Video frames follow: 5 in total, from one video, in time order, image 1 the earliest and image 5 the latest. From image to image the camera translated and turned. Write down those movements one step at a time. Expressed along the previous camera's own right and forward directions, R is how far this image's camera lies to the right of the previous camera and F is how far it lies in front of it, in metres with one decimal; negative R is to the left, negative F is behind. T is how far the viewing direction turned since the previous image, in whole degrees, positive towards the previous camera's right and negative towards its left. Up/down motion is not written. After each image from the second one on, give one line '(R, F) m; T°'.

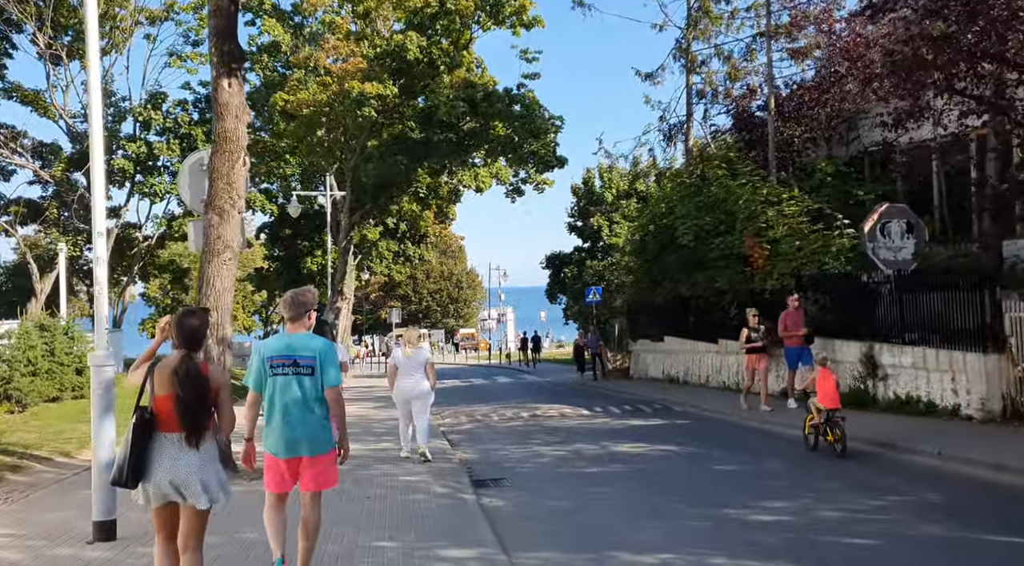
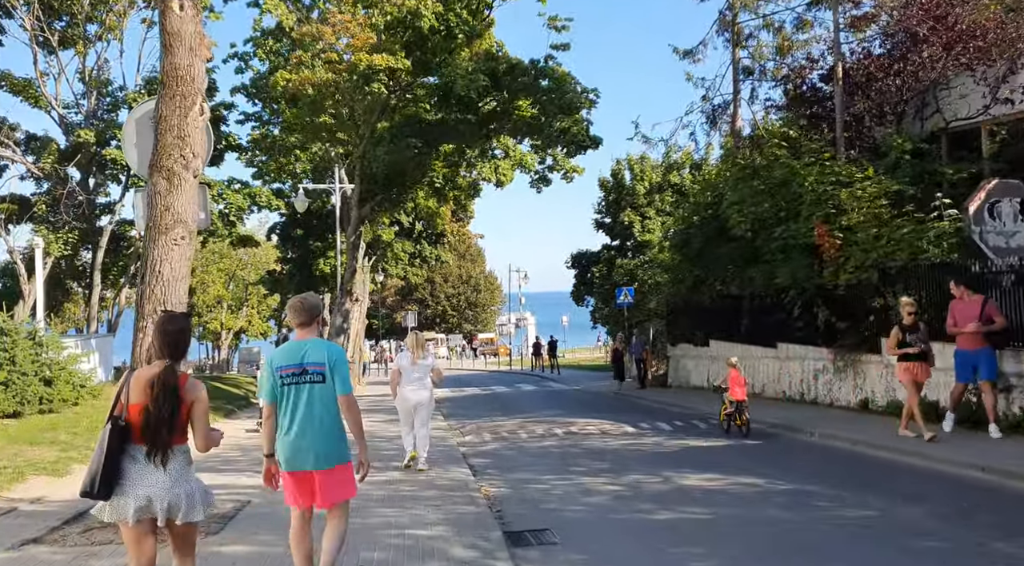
(-0.2, +2.6) m; -1°
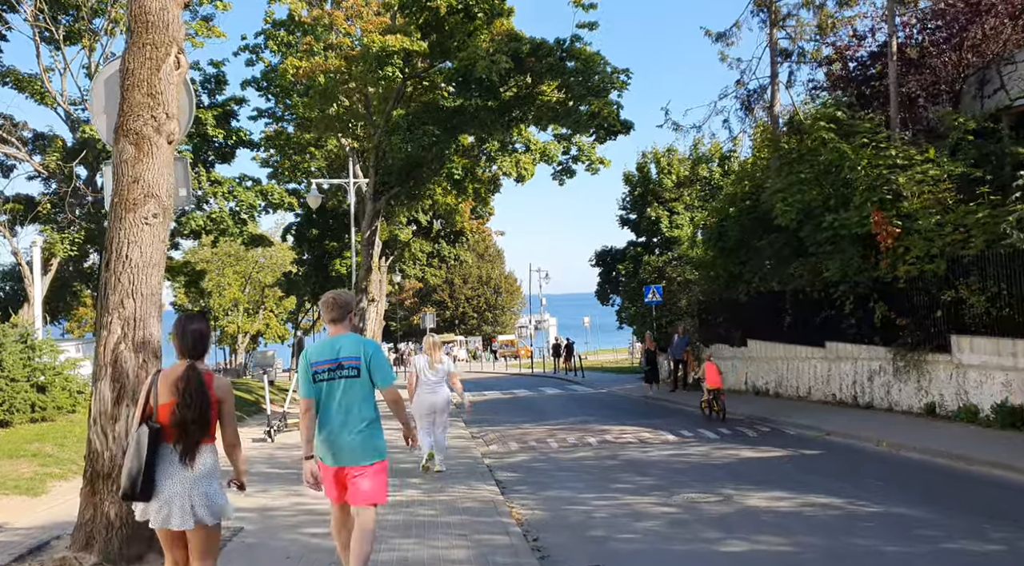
(-0.1, +1.3) m; -1°
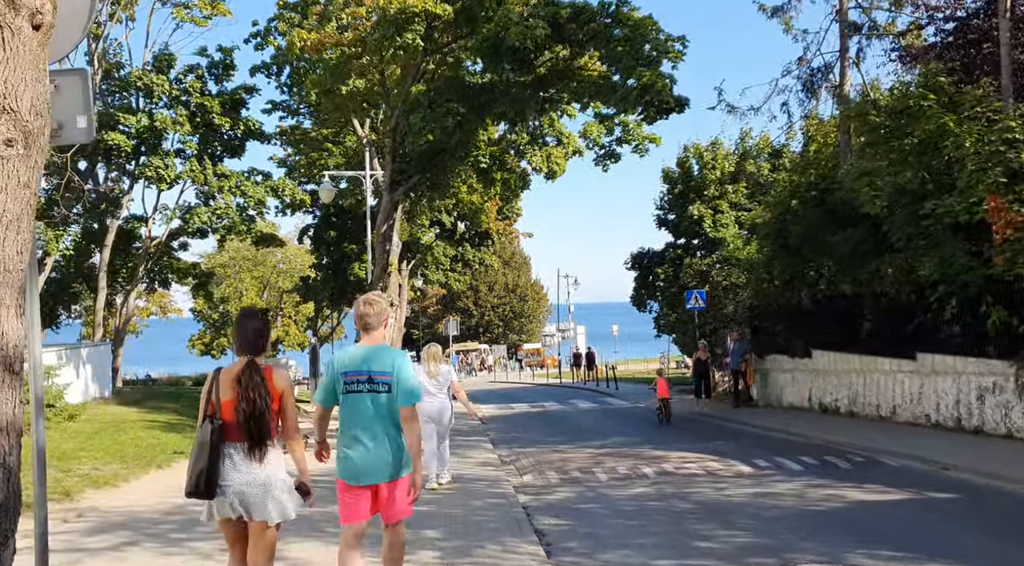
(-0.2, +2.5) m; -1°
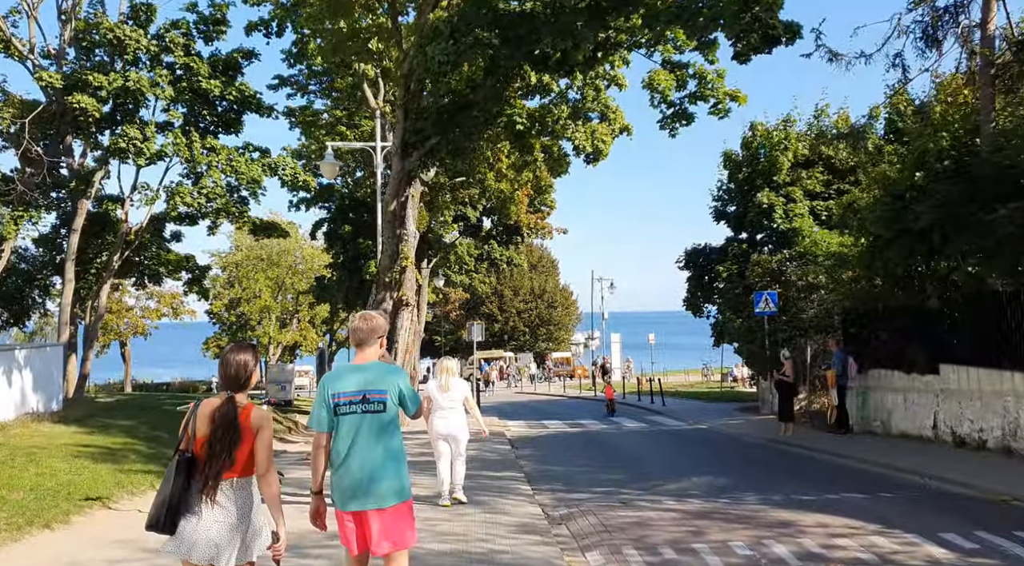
(-0.3, +4.1) m; -2°
